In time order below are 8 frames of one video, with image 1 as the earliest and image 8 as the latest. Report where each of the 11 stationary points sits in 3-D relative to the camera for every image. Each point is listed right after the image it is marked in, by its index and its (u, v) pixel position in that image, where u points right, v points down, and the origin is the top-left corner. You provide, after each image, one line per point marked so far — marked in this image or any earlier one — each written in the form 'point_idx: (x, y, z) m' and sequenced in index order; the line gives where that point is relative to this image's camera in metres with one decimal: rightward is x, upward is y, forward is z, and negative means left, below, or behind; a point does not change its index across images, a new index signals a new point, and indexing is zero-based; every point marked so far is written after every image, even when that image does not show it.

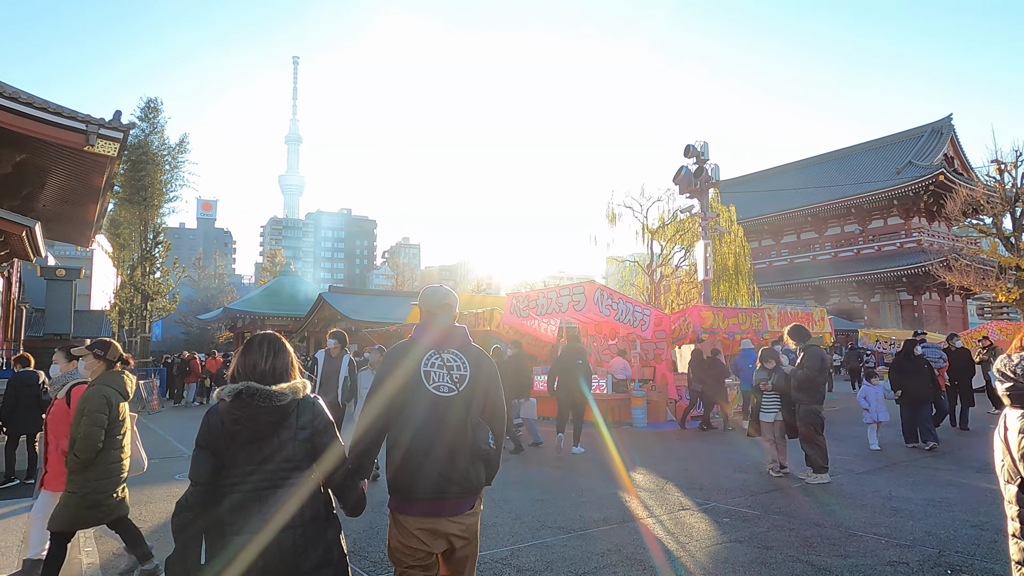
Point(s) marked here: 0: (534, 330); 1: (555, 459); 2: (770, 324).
0: (+0.5, -1.0, +15.7) m
1: (+0.6, -2.6, +10.0) m
2: (+5.9, -0.8, +15.1) m
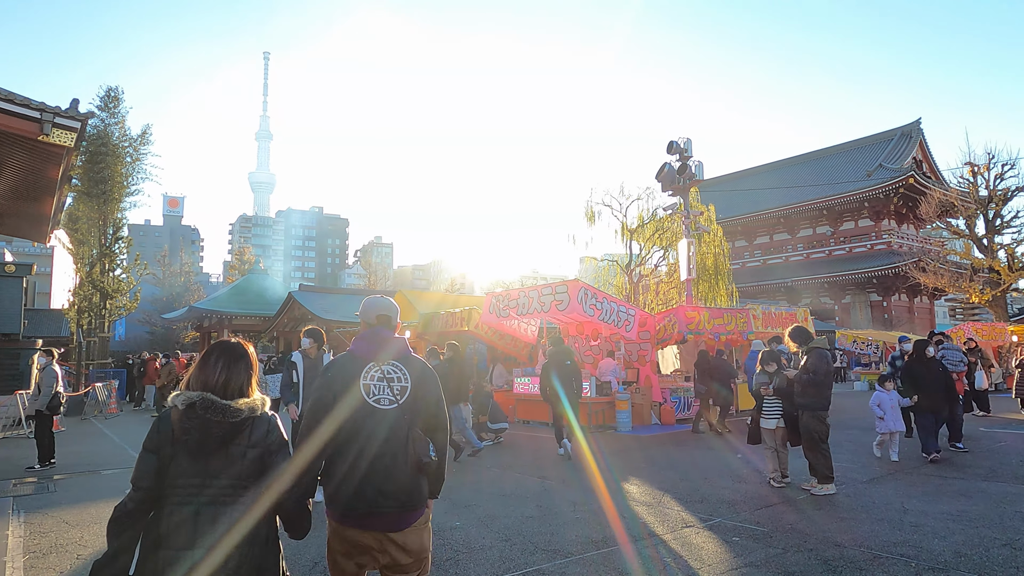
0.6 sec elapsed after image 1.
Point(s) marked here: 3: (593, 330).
0: (0.0, -1.0, +15.2) m
1: (+0.4, -2.5, +9.5) m
2: (+5.4, -0.8, +14.8) m
3: (+1.8, -0.9, +14.5) m
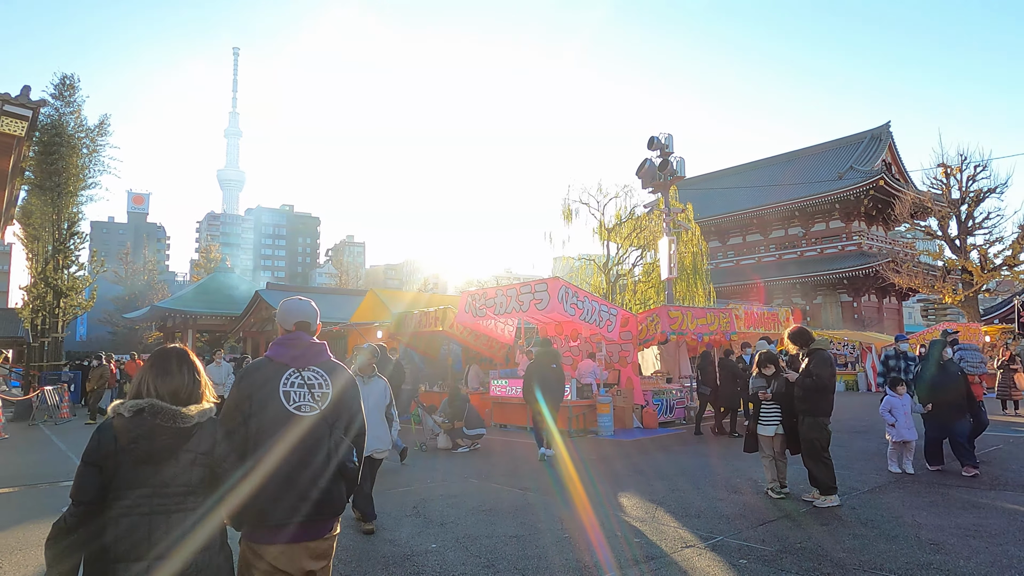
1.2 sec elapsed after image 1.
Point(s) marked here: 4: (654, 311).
0: (-0.5, -0.9, +14.6) m
1: (+0.1, -2.5, +8.9) m
2: (+4.9, -0.8, +14.4) m
3: (+1.3, -0.9, +14.0) m
4: (+2.8, -0.4, +13.0) m
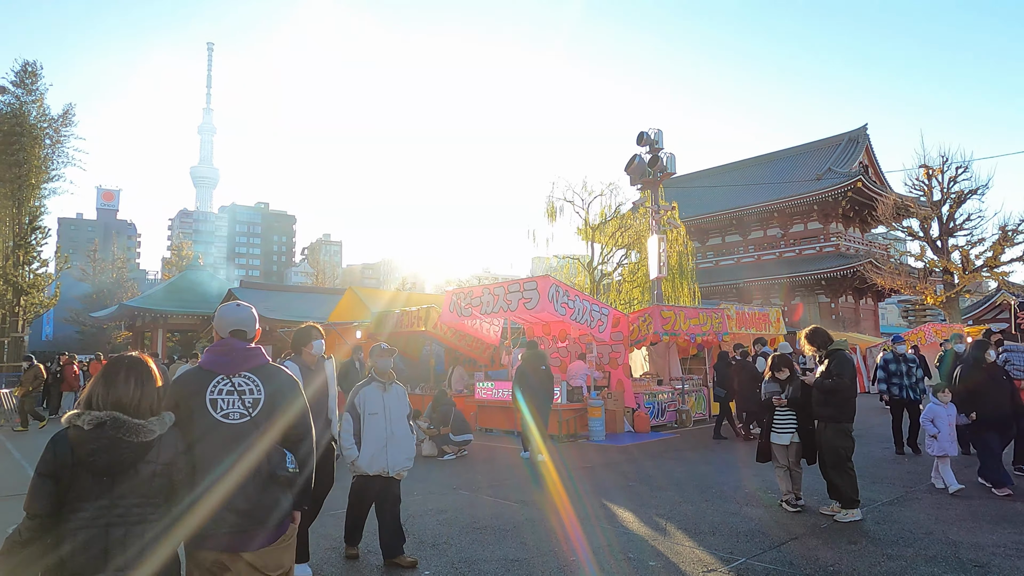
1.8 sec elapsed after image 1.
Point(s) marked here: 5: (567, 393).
0: (-0.8, -0.9, +14.0) m
1: (0.0, -2.5, +8.4) m
2: (+4.6, -0.8, +14.0) m
3: (+1.0, -0.9, +13.5) m
4: (+2.6, -0.4, +12.6) m
5: (+1.0, -1.9, +11.9) m
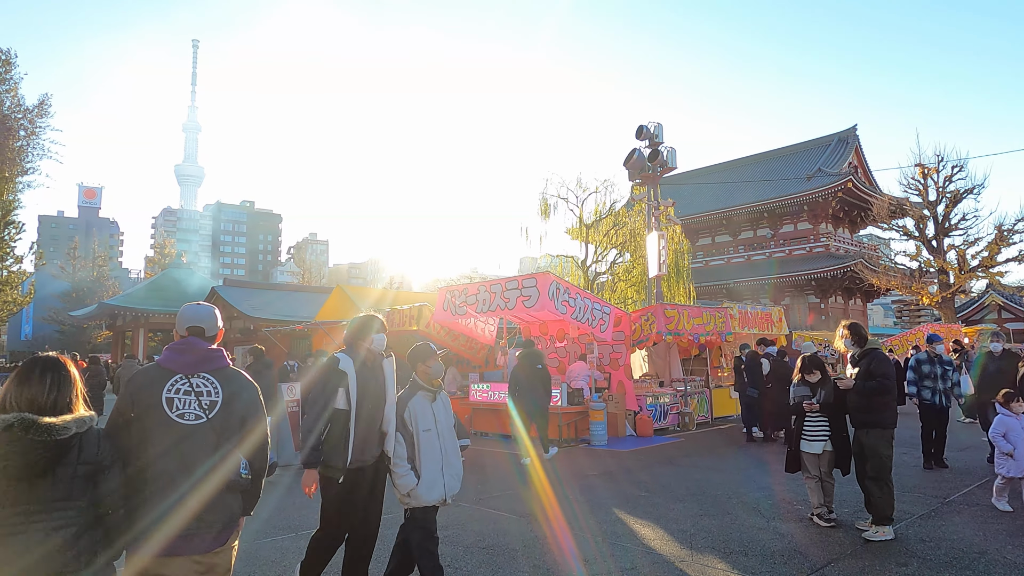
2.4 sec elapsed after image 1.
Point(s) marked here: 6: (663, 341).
0: (-0.9, -0.9, +13.5) m
1: (0.0, -2.4, +7.9) m
2: (+4.5, -0.8, +13.6) m
3: (+0.9, -0.8, +12.9) m
4: (+2.5, -0.4, +12.1) m
5: (+0.9, -1.8, +11.4) m
6: (+2.8, -1.0, +12.1) m
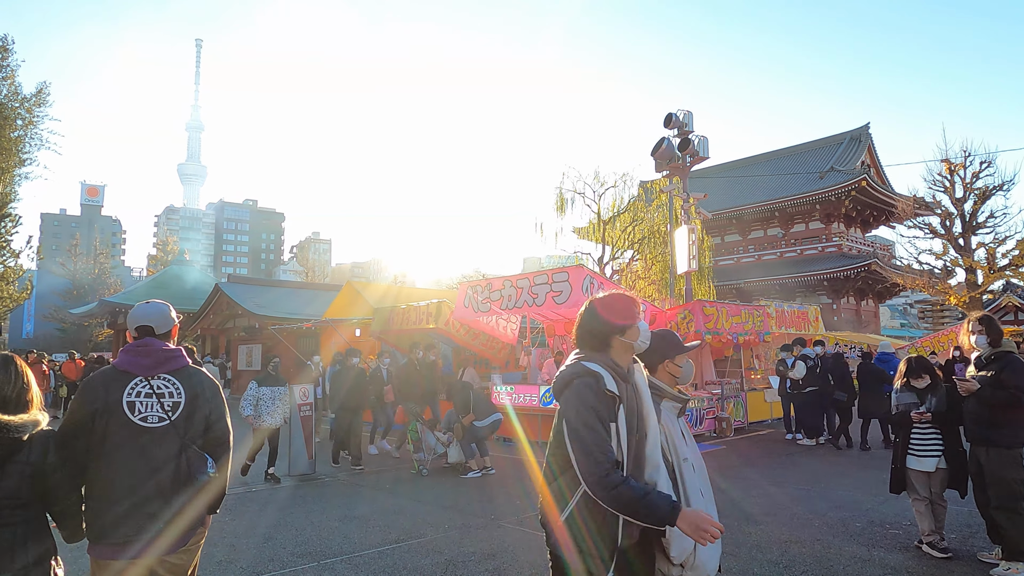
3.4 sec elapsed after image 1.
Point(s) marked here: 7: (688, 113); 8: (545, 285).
0: (-0.4, -0.8, +12.7) m
1: (+0.4, -2.3, +7.0) m
2: (+5.0, -0.7, +12.8) m
3: (+1.4, -0.7, +12.1) m
4: (+3.0, -0.3, +11.3) m
5: (+1.4, -1.8, +10.5) m
6: (+3.2, -0.9, +11.3) m
7: (+3.9, +3.9, +14.9) m
8: (+0.5, 0.0, +10.3) m
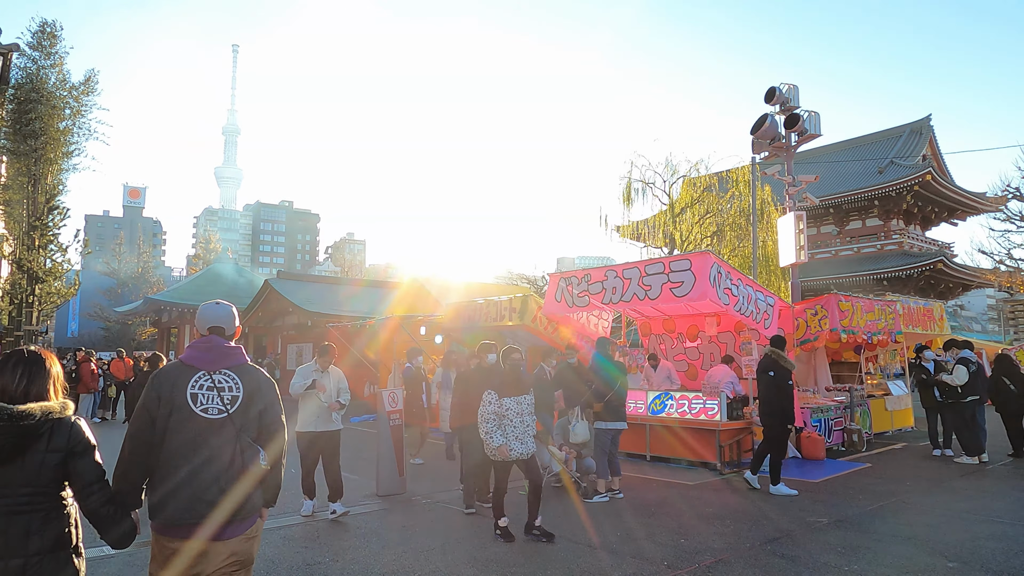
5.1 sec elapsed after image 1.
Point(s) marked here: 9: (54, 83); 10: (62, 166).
0: (+1.2, -0.6, +11.3) m
1: (+1.8, -2.2, +5.6) m
2: (+6.6, -0.6, +11.1) m
3: (+2.9, -0.6, +10.7) m
4: (+4.5, -0.2, +9.8) m
5: (+2.9, -1.6, +9.1) m
6: (+4.7, -0.8, +9.8) m
7: (+5.6, +4.0, +13.3) m
8: (+2.0, +0.2, +8.9) m
9: (-12.8, +5.8, +18.5) m
10: (-12.9, +3.5, +19.0) m
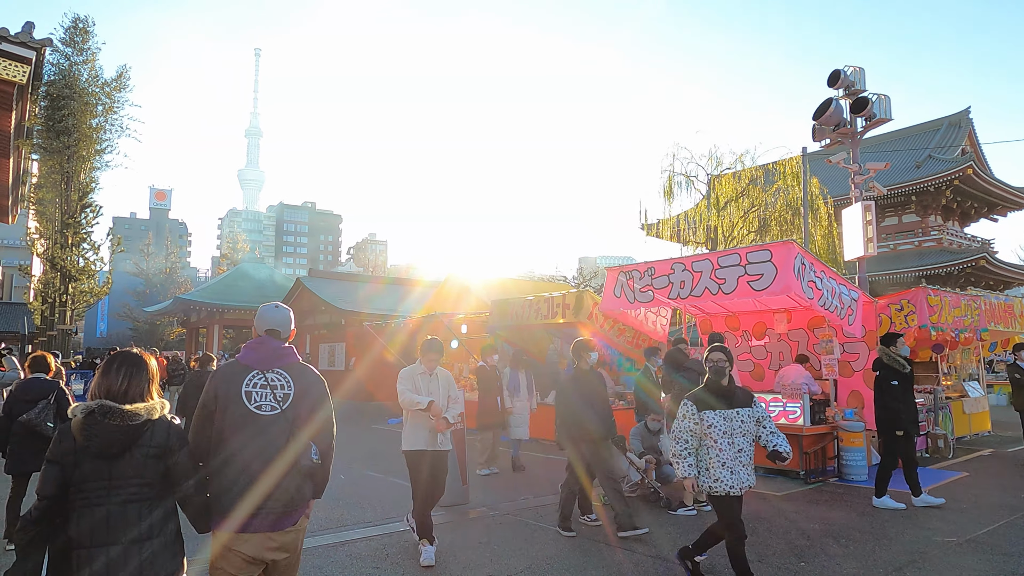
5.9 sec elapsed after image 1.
0: (+2.0, -0.6, +10.6) m
1: (+2.4, -2.1, +5.0) m
2: (+7.4, -0.5, +10.3) m
3: (+3.8, -0.5, +10.0) m
4: (+5.3, -0.1, +9.0) m
5: (+3.7, -1.5, +8.4) m
6: (+5.5, -0.7, +9.0) m
7: (+6.5, +4.1, +12.6) m
8: (+2.8, +0.3, +8.3) m
9: (-11.7, +5.8, +18.2) m
10: (-11.8, +3.5, +18.8) m
